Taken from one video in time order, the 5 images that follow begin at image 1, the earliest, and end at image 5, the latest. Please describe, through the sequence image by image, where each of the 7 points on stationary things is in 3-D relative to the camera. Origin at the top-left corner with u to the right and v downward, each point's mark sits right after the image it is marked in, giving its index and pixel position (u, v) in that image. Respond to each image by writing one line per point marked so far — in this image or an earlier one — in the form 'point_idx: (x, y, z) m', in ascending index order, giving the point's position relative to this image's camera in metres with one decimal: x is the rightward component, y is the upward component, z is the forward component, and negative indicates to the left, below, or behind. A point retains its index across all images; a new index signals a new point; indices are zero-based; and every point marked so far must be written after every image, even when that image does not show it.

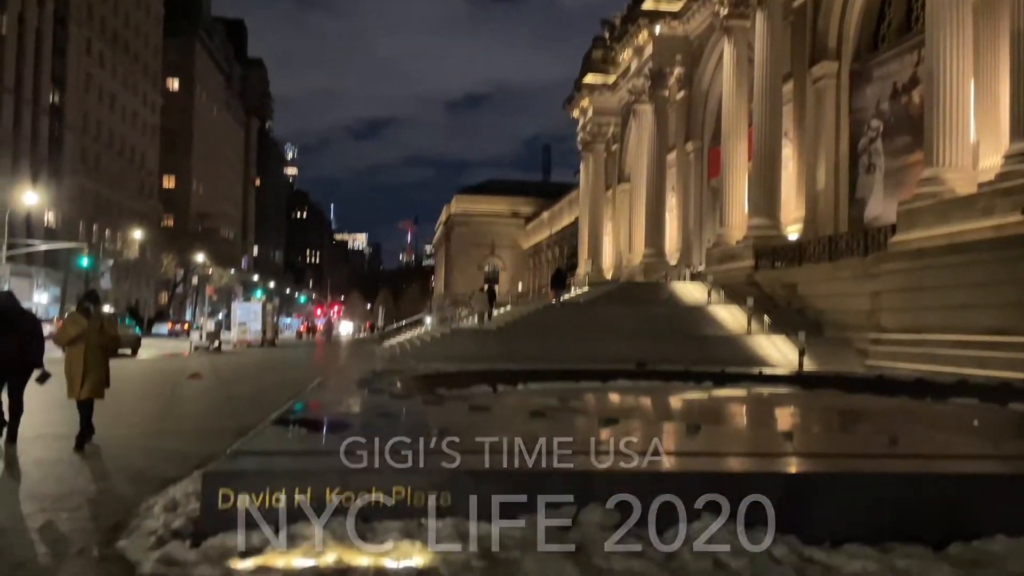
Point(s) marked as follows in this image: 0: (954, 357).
0: (+10.3, -1.6, +19.5) m
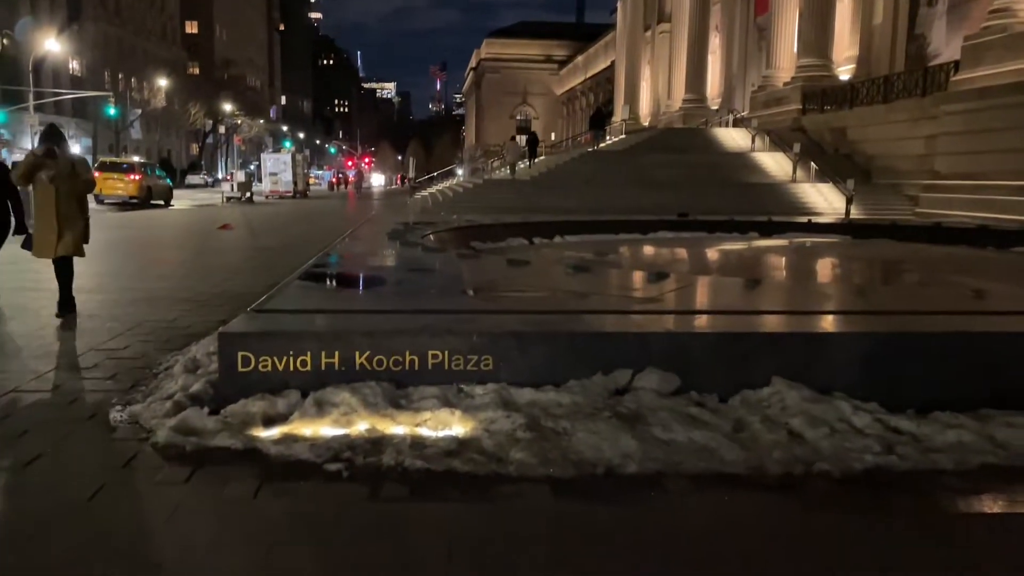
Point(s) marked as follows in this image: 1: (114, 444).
0: (+11.2, +1.8, +18.4) m
1: (-1.9, -0.7, +3.9) m
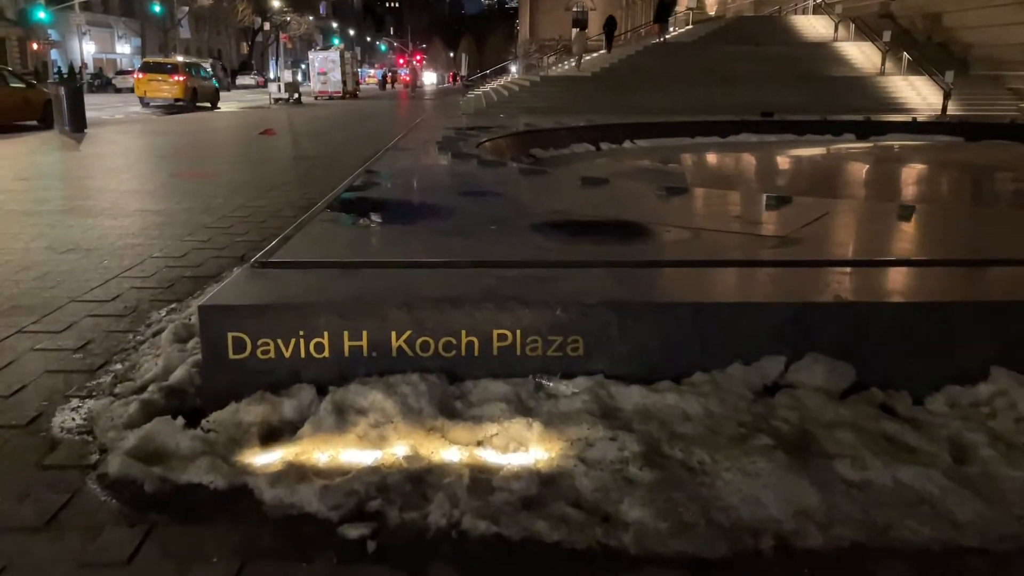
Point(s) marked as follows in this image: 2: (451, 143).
0: (+12.4, +3.6, +15.9) m
1: (-1.5, -0.6, +2.7) m
2: (-0.8, +1.9, +10.8) m
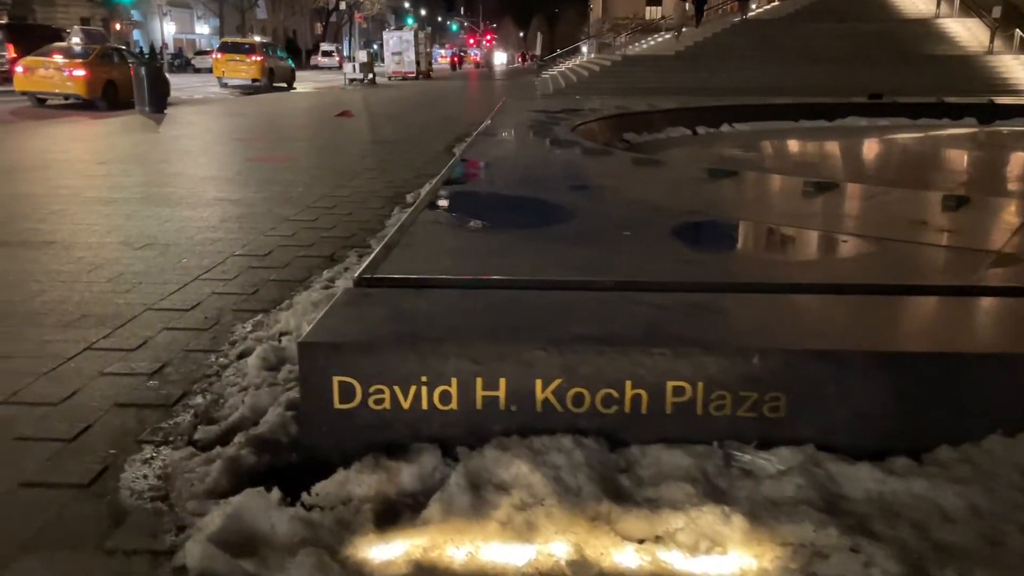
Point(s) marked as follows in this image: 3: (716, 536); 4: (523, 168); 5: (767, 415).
0: (+14.0, +3.5, +14.1) m
1: (-1.0, -0.7, +2.1) m
2: (+0.4, +1.9, +10.0) m
3: (+0.5, -0.7, +2.2) m
4: (+0.1, +0.9, +6.5) m
5: (+0.8, -0.4, +2.5) m
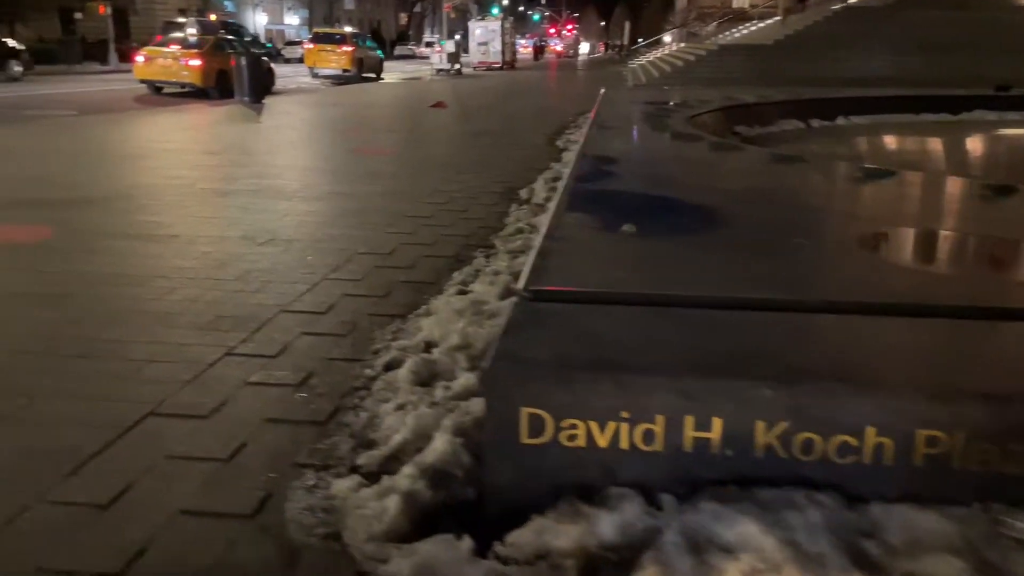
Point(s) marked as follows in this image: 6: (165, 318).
0: (+15.6, +3.2, +12.5) m
1: (-0.5, -0.8, +1.9) m
2: (+1.7, +1.9, +9.6) m
3: (+1.1, -0.7, +1.8) m
4: (+1.0, +0.9, +6.2) m
5: (+1.3, -0.5, +2.1) m
6: (-1.6, -0.1, +4.0) m
